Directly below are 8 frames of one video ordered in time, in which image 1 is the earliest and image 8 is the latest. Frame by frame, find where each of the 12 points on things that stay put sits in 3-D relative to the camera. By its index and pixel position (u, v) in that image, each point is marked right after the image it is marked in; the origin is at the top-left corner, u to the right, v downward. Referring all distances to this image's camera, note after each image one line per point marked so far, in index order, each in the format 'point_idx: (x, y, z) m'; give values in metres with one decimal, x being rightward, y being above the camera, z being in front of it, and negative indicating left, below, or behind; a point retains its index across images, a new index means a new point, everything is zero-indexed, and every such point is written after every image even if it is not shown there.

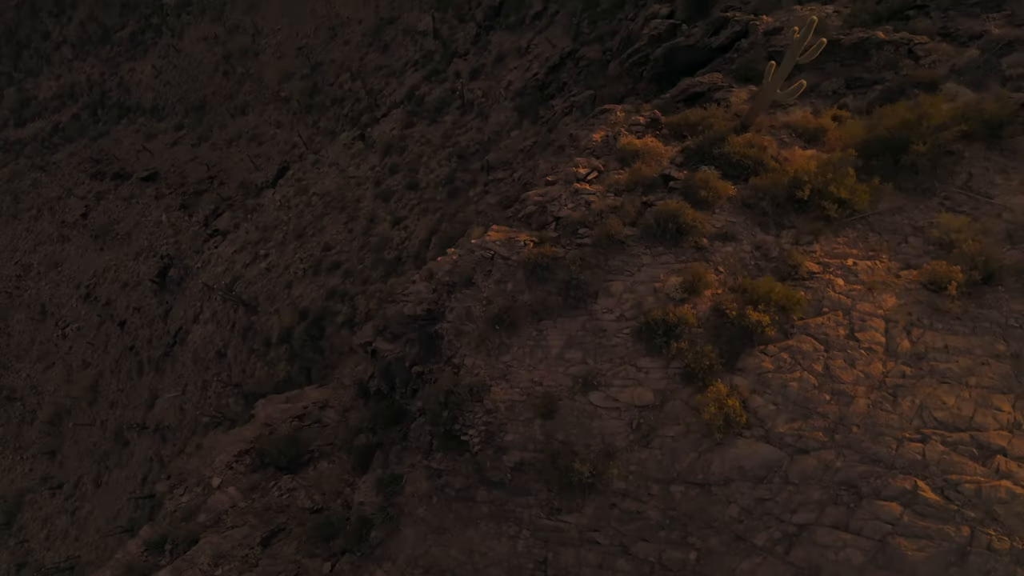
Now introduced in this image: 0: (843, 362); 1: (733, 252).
0: (+2.8, -0.6, +6.5) m
1: (+2.2, +0.3, +7.2) m
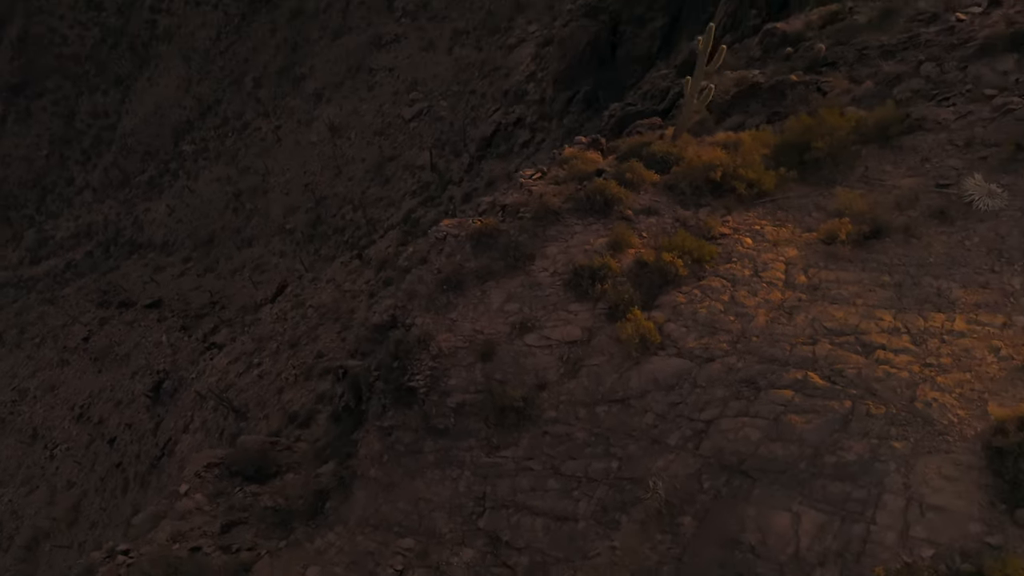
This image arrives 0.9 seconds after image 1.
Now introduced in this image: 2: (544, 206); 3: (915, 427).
0: (+2.2, -0.1, +7.2) m
1: (+1.6, +0.7, +8.1) m
2: (+0.3, +1.0, +8.7) m
3: (+3.0, -1.0, +5.8) m
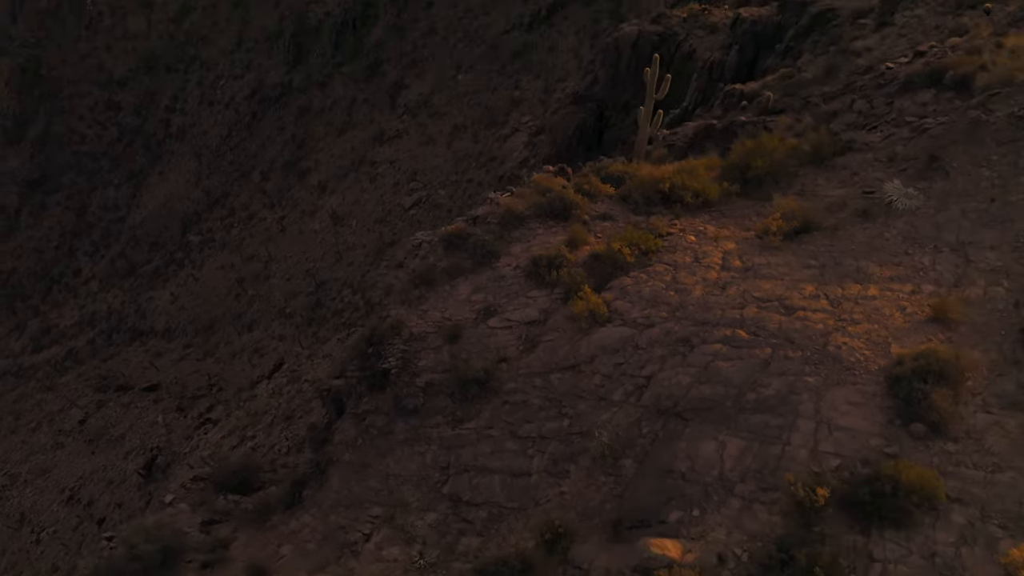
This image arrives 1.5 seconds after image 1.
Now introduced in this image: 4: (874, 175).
0: (+1.8, +0.1, +8.0) m
1: (+1.2, +0.8, +9.0) m
2: (0.0, +1.0, +9.6) m
3: (+2.6, -0.6, +6.4) m
4: (+4.5, +1.3, +9.3) m
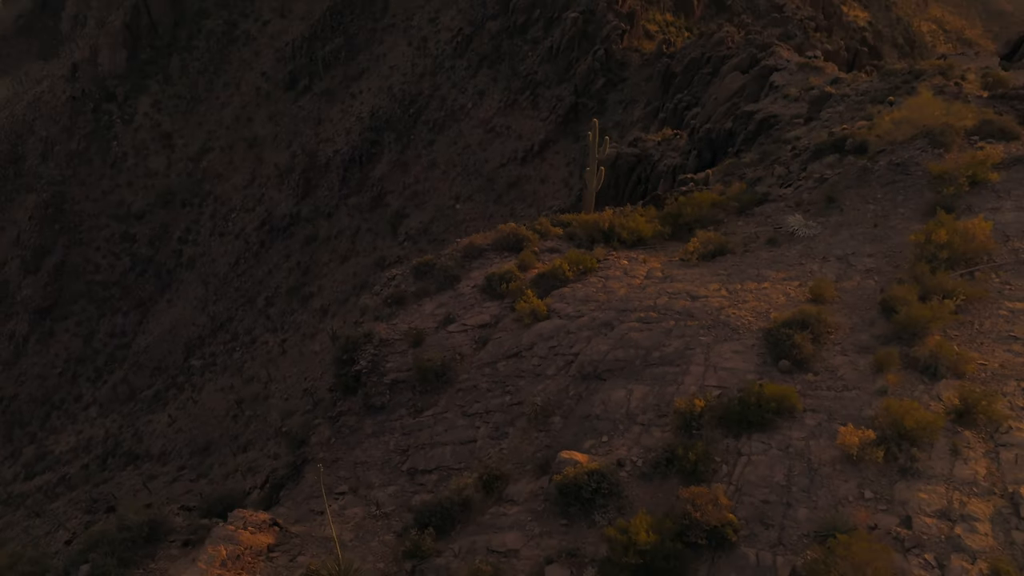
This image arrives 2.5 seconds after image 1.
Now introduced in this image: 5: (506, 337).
0: (+1.3, +0.1, +9.4) m
1: (+0.6, +0.5, +10.5) m
2: (-0.6, +0.6, +11.1) m
3: (+2.1, -0.4, +7.7) m
4: (+3.9, +1.0, +10.8) m
5: (-0.1, -0.6, +9.1) m
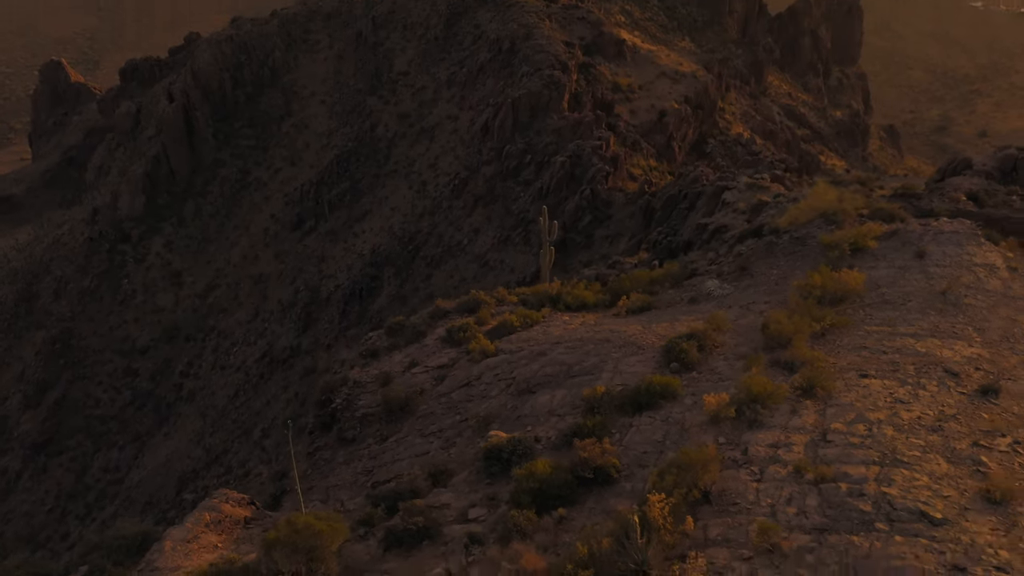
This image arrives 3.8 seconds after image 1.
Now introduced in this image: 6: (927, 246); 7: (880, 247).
0: (+0.6, -0.6, +11.1) m
1: (0.0, -0.4, +12.2) m
2: (-1.3, -0.4, +12.9) m
3: (+1.4, -0.7, +9.3) m
4: (+3.2, +0.1, +12.7) m
5: (-0.7, -1.2, +10.7) m
6: (+6.3, +0.7, +11.7) m
7: (+5.7, +0.6, +11.9) m
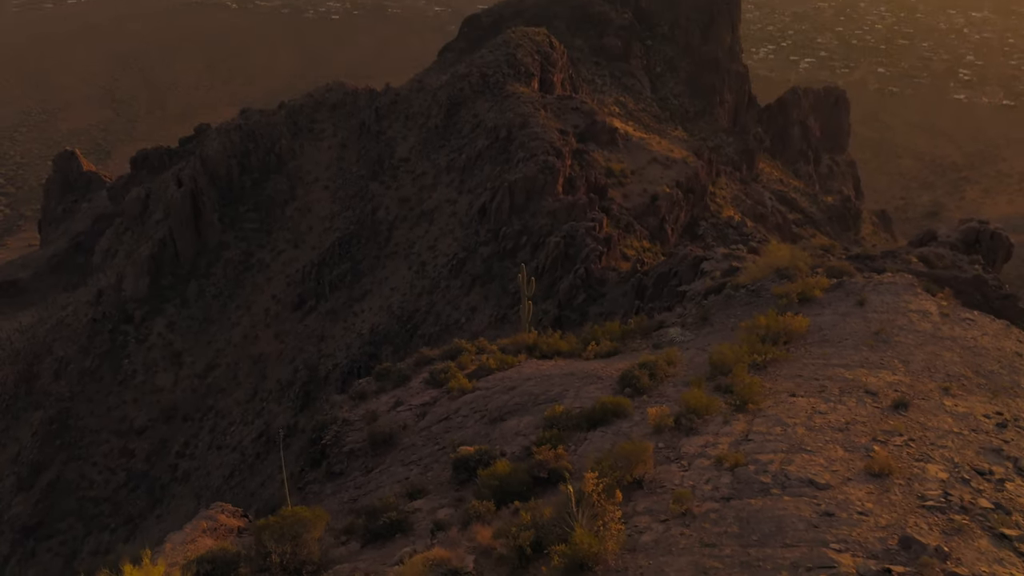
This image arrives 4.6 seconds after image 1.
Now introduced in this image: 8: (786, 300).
0: (+0.3, -1.3, +12.1) m
1: (-0.4, -1.2, +13.3) m
2: (-1.6, -1.3, +13.9) m
3: (+1.0, -1.2, +10.4) m
4: (+2.9, -0.8, +13.8) m
5: (-1.1, -1.9, +11.6) m
6: (+6.0, -0.1, +12.8) m
7: (+5.4, -0.1, +13.0) m
8: (+4.6, -0.2, +12.9) m
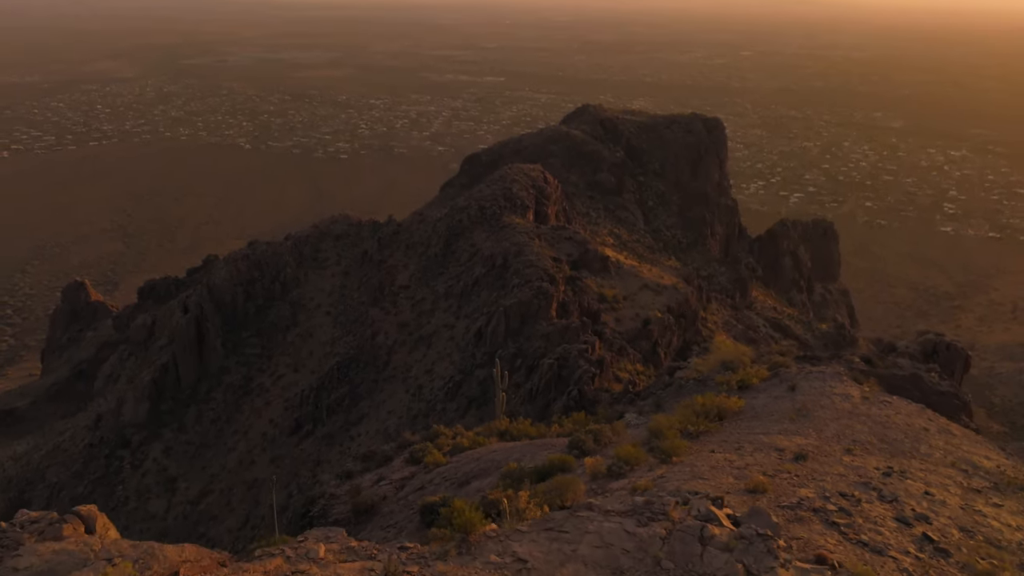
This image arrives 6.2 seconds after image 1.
0: (-0.3, -2.8, +13.6) m
1: (-0.9, -3.0, +14.8) m
2: (-2.2, -3.1, +15.4) m
3: (+0.5, -2.5, +11.9) m
4: (+2.3, -2.6, +15.3) m
5: (-1.6, -3.3, +13.0) m
6: (+5.4, -1.8, +14.5) m
7: (+4.8, -1.9, +14.7) m
8: (+4.1, -1.9, +14.5) m
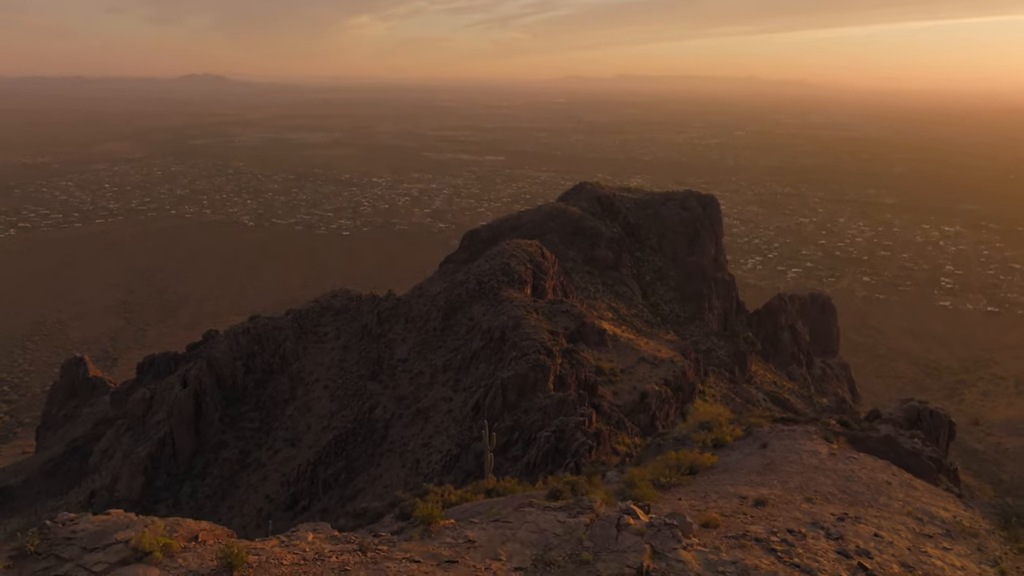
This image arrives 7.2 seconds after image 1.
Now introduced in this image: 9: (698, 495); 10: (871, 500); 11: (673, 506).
0: (-0.6, -4.0, +14.2) m
1: (-1.2, -4.2, +15.4) m
2: (-2.4, -4.5, +16.0) m
3: (+0.2, -3.5, +12.6) m
4: (+2.1, -3.9, +16.0) m
5: (-1.9, -4.4, +13.6) m
6: (+5.1, -3.0, +15.2) m
7: (+4.5, -3.1, +15.5) m
8: (+3.8, -3.1, +15.3) m
9: (+2.8, -3.1, +11.5) m
10: (+5.8, -3.5, +12.4) m
11: (+2.2, -3.0, +10.6) m
